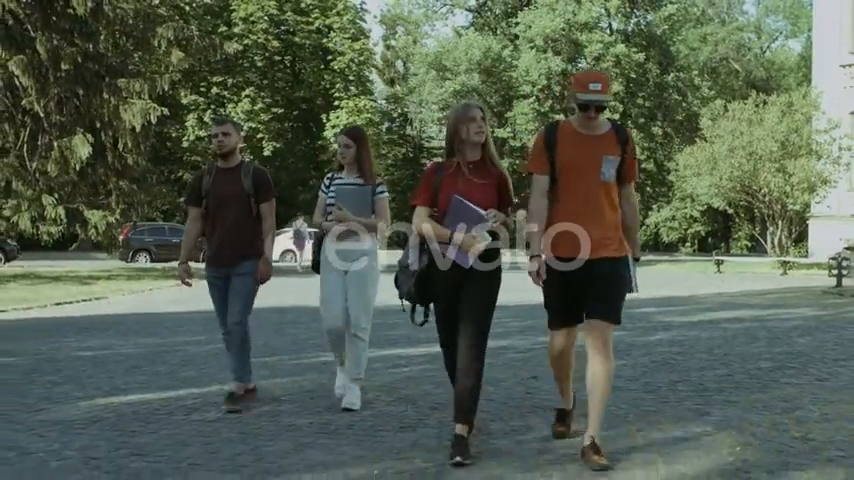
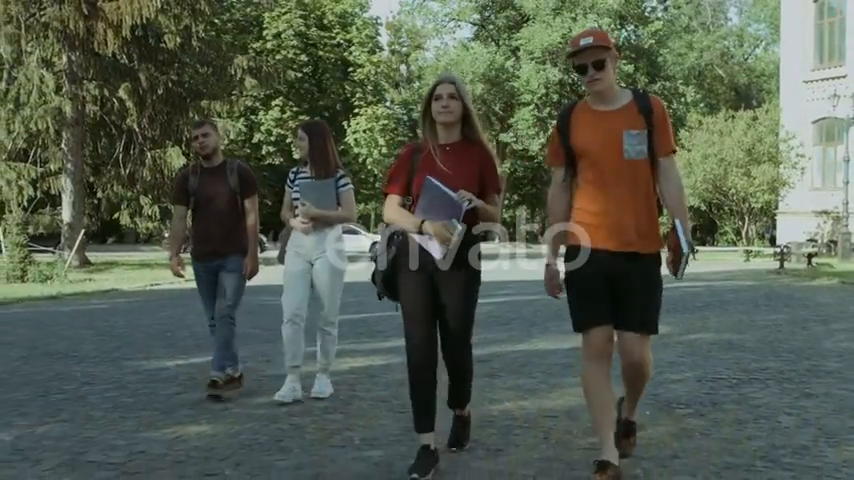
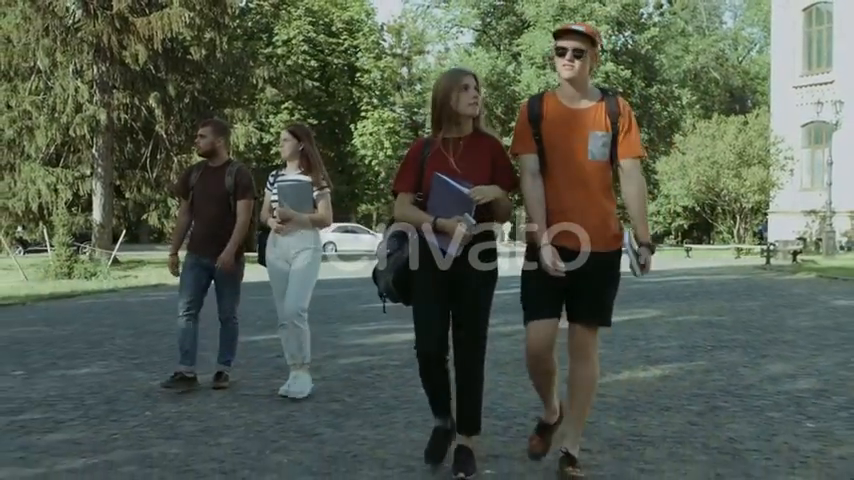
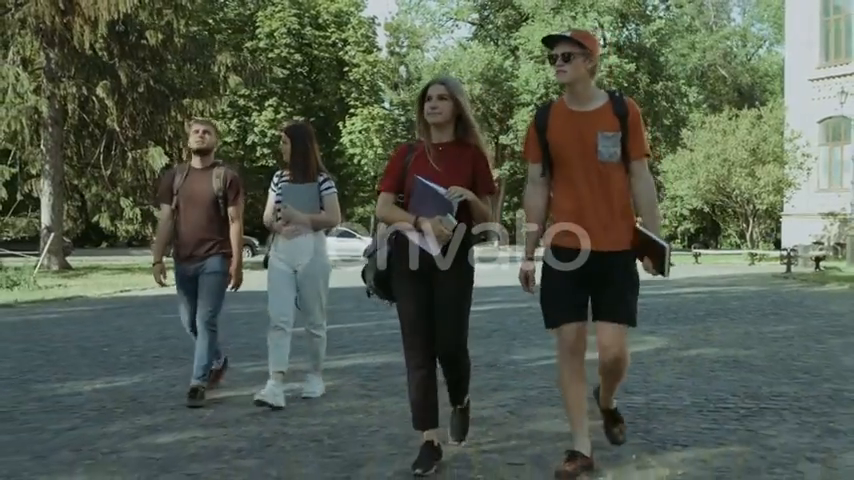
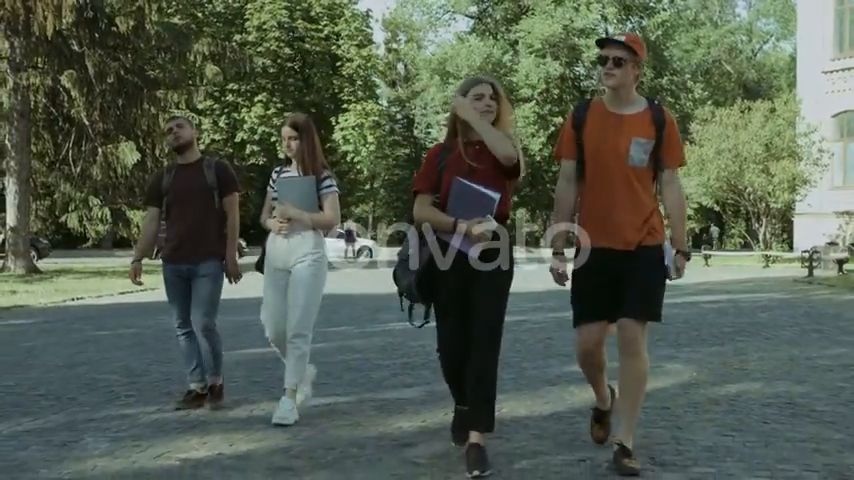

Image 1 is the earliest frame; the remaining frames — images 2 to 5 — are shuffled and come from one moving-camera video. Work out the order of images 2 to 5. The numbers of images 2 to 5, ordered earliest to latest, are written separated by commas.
5, 4, 2, 3
